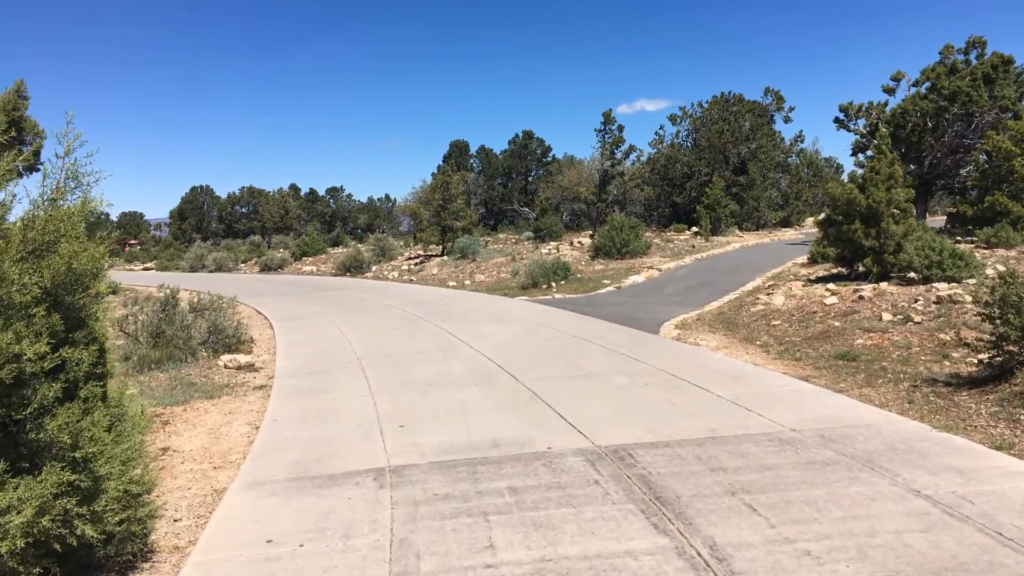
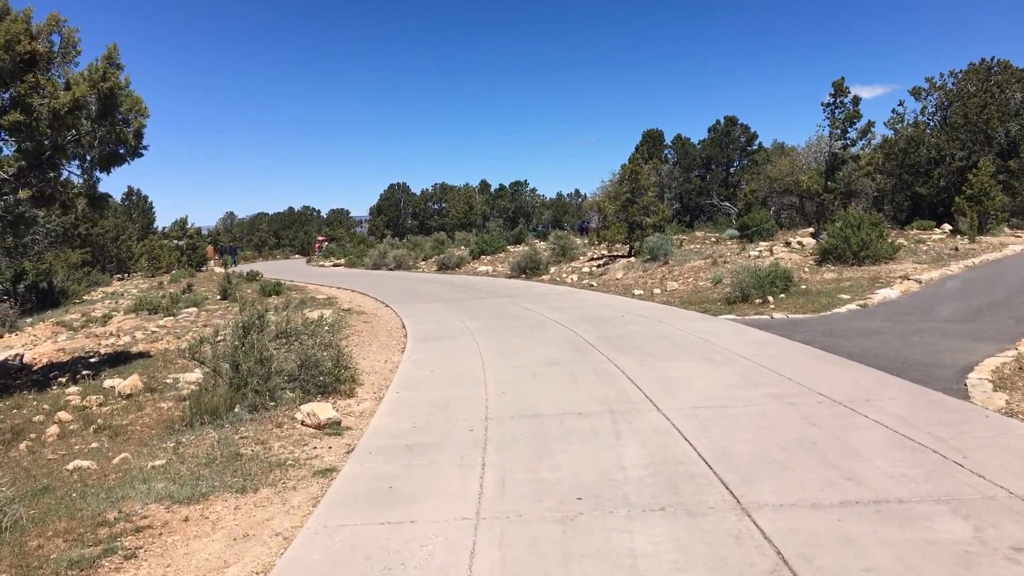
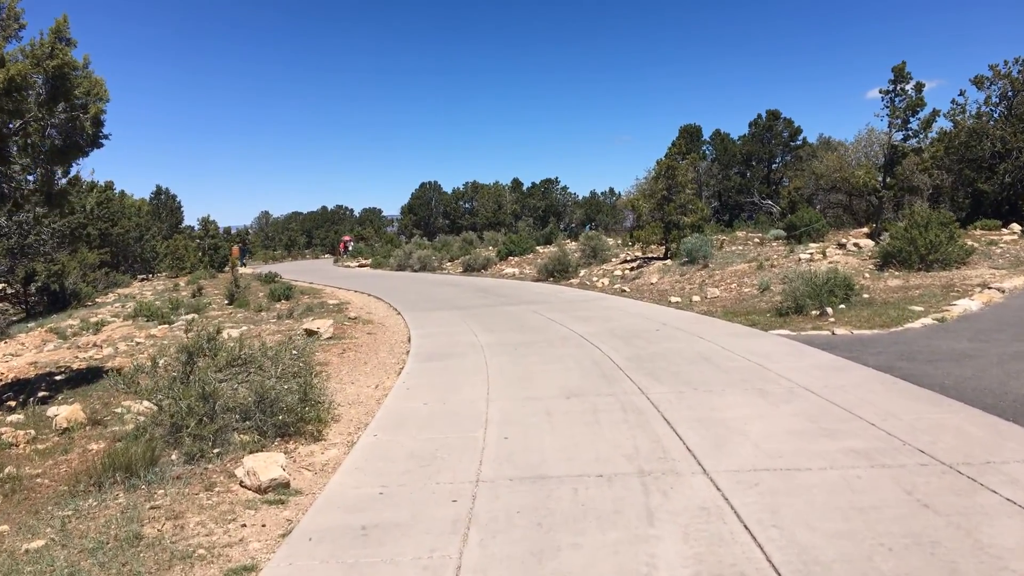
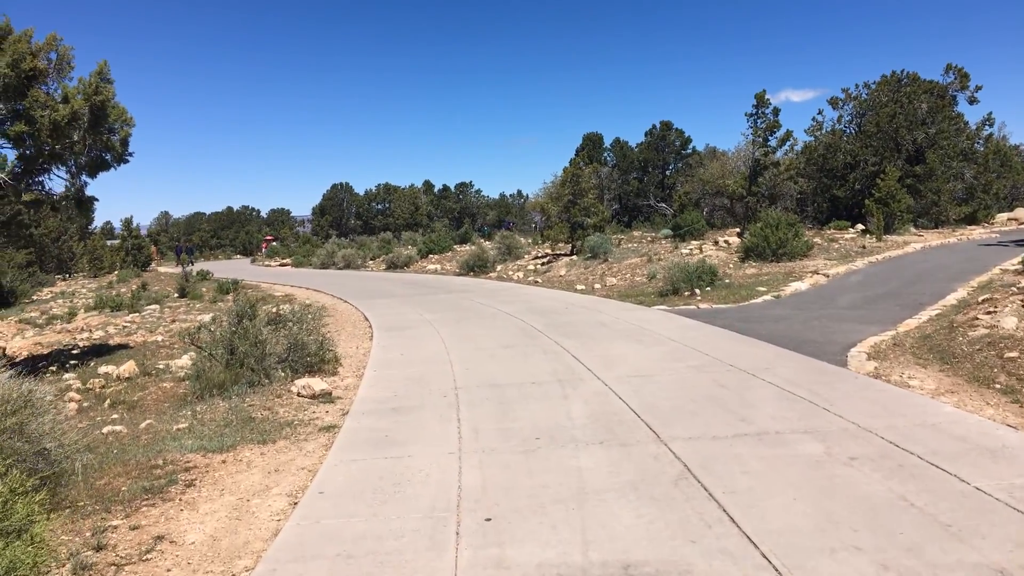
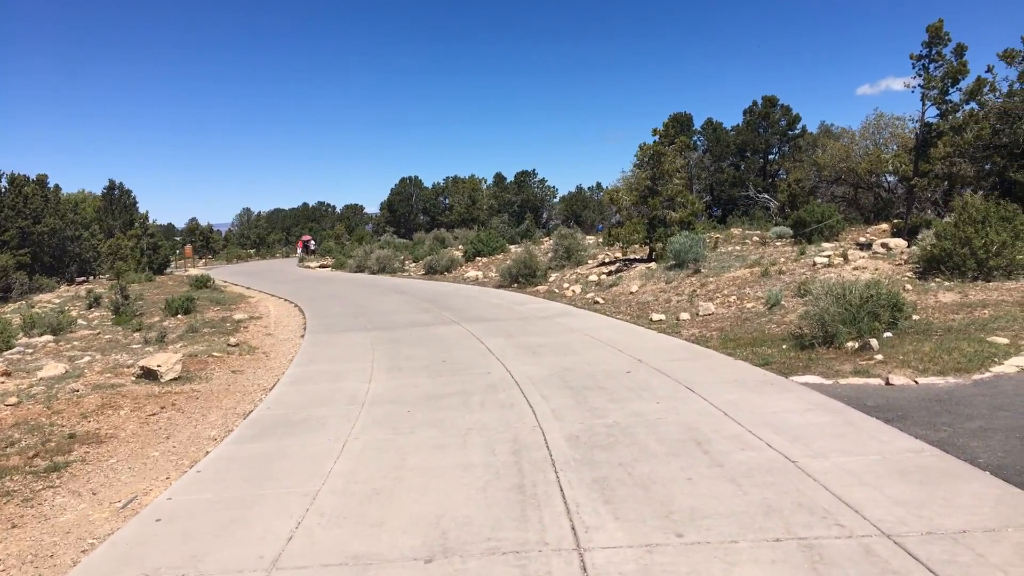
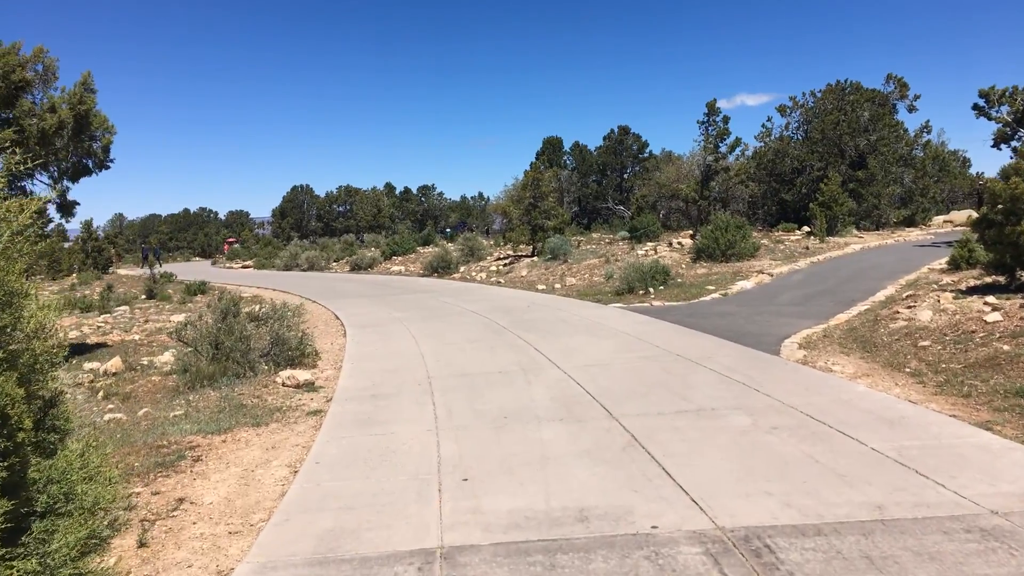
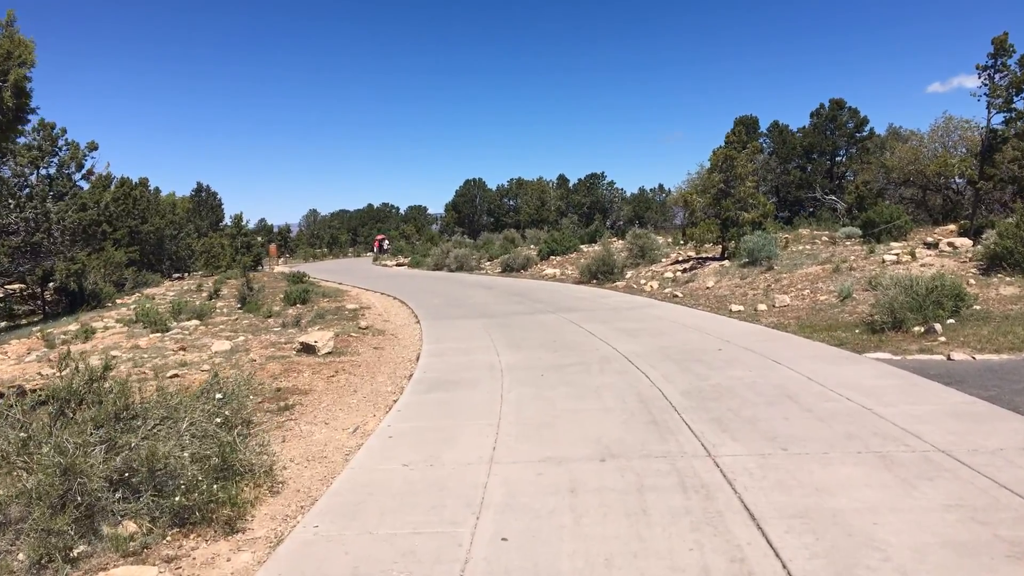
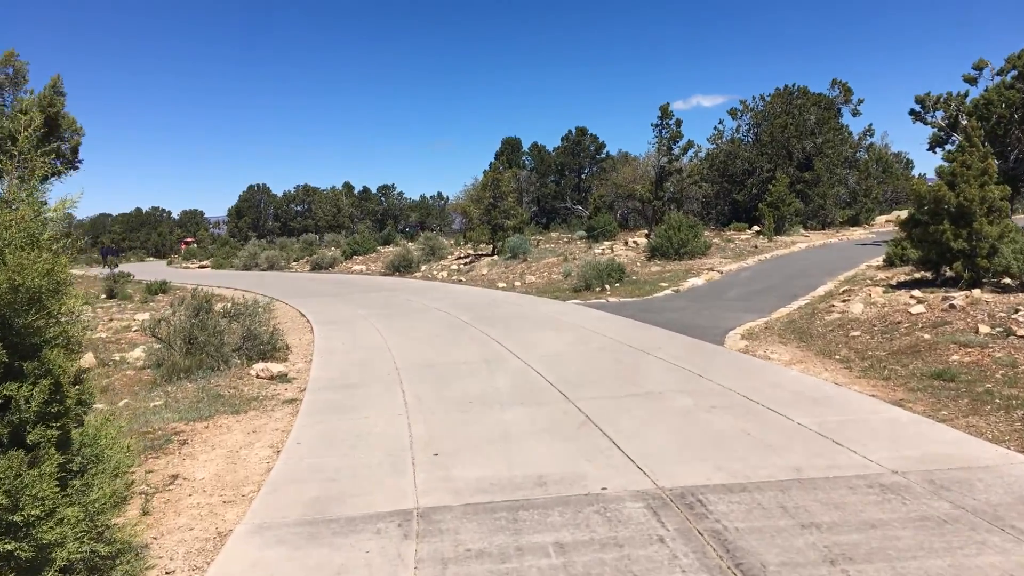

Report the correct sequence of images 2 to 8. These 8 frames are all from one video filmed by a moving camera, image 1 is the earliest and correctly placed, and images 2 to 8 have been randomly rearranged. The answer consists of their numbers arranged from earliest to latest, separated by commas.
8, 6, 4, 2, 3, 7, 5
